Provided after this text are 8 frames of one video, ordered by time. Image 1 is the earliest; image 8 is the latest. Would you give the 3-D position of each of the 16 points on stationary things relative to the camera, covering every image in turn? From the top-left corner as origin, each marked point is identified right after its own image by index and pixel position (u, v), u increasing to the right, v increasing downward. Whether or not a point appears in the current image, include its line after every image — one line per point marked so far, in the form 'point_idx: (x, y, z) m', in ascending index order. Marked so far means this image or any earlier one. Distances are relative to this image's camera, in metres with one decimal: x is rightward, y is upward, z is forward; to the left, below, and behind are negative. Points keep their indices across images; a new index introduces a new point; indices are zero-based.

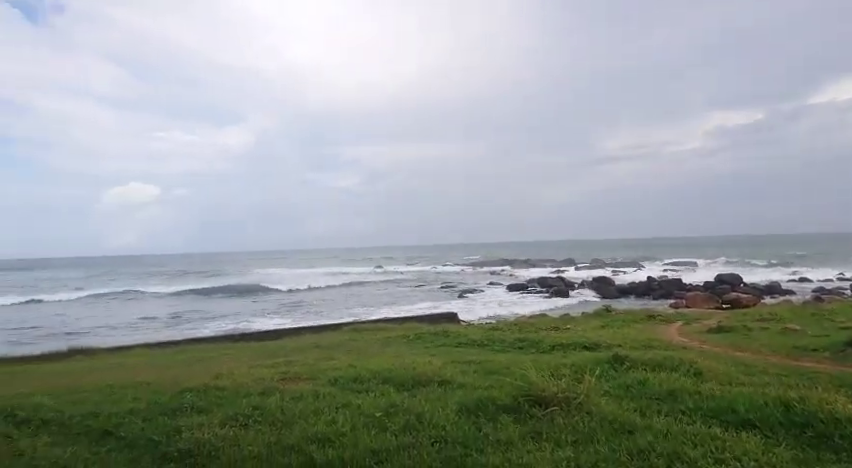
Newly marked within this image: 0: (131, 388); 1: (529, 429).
0: (-5.3, -2.8, +10.1) m
1: (+1.7, -3.2, +9.3) m
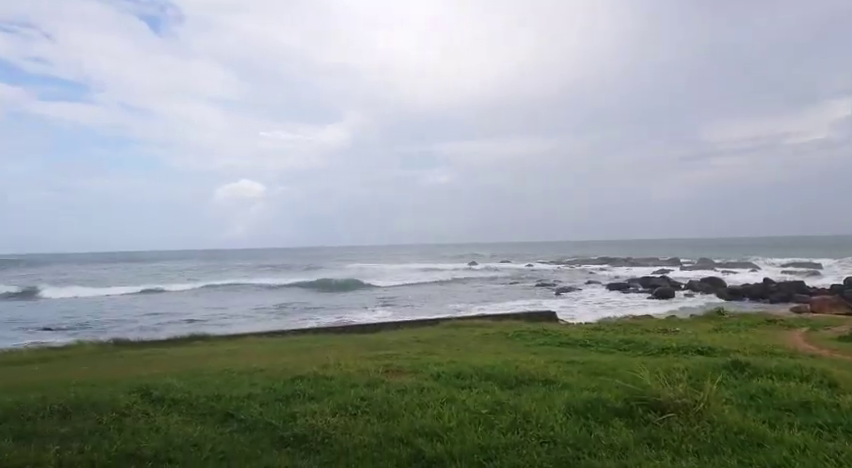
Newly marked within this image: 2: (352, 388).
0: (-3.4, -2.6, +10.6) m
1: (+3.4, -3.1, +8.8) m
2: (-1.3, -2.8, +10.0) m
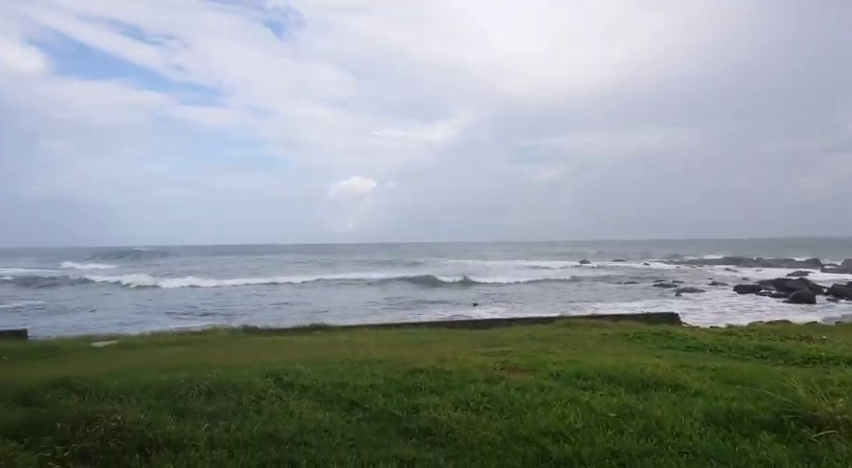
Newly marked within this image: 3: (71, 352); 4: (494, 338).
0: (-1.1, -2.5, +10.8) m
1: (+5.2, -3.0, +7.8) m
2: (+0.8, -2.6, +9.9) m
3: (-7.9, -2.6, +12.6) m
4: (+1.8, -2.7, +14.7) m
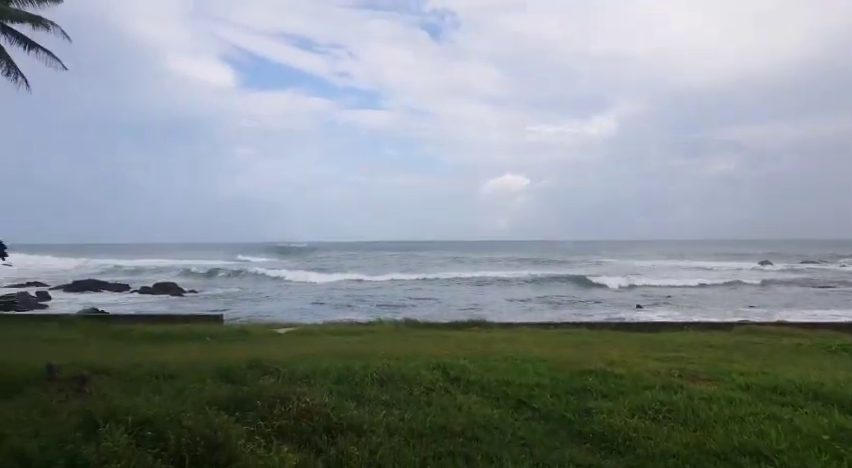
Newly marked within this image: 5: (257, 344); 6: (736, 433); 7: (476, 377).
0: (+2.0, -2.4, +10.5) m
1: (+7.4, -2.9, +6.0) m
2: (+3.6, -2.5, +9.1) m
3: (-4.1, -2.5, +13.9) m
4: (+5.7, -2.6, +13.5) m
5: (-3.8, -2.5, +12.7) m
6: (+4.2, -2.7, +7.6) m
7: (+0.8, -2.3, +9.2) m
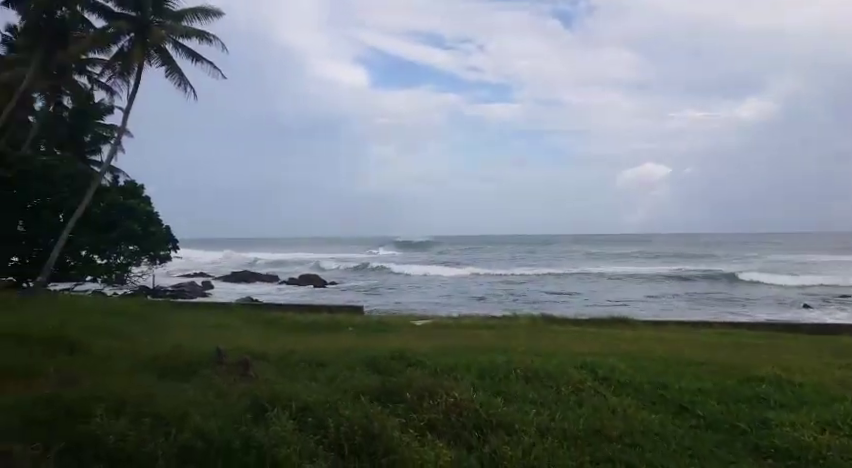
0: (+4.5, -2.2, +9.6) m
1: (+8.7, -2.8, +4.0) m
2: (+5.7, -2.3, +7.8) m
3: (-0.7, -2.4, +14.2) m
4: (+8.8, -2.4, +11.6) m
5: (-0.7, -2.3, +13.0) m
6: (+6.0, -2.5, +6.2) m
7: (+3.0, -2.2, +8.5) m
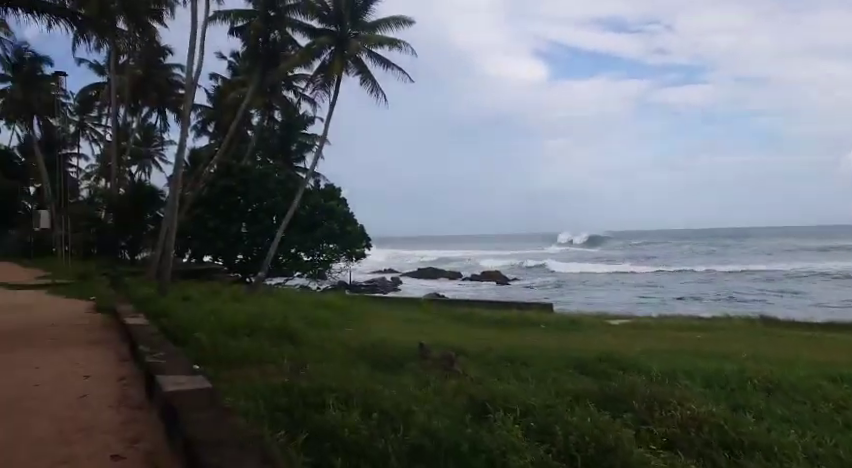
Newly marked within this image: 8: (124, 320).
0: (+7.5, -2.0, +7.3) m
1: (+9.9, -2.5, +0.7) m
2: (+8.1, -2.1, +5.3) m
3: (+3.9, -2.2, +13.3) m
4: (+12.2, -2.0, +8.0) m
5: (+3.6, -2.2, +12.1) m
6: (+7.9, -2.3, +3.6) m
7: (+5.8, -2.0, +6.7) m
8: (-4.9, -1.4, +9.2) m
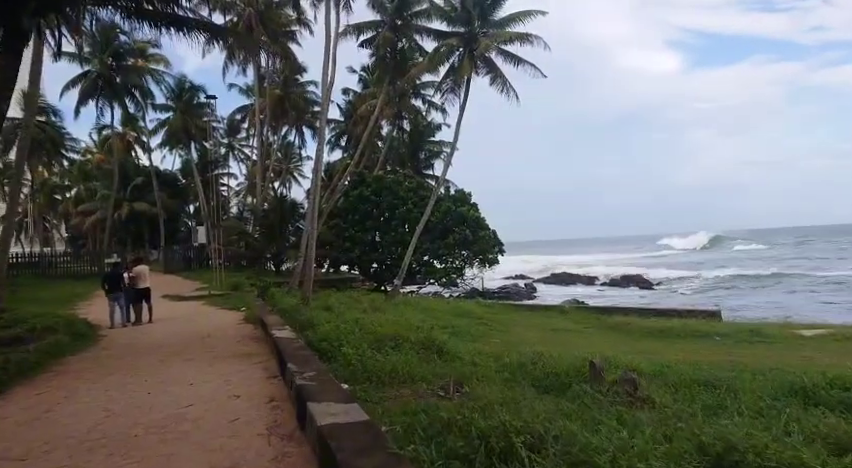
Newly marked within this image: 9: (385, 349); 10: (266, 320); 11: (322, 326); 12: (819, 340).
0: (+9.2, -1.7, +4.5) m
1: (+10.1, -2.1, -2.4) m
2: (+9.4, -1.8, +2.4) m
3: (+7.1, -2.1, +11.2) m
4: (+14.0, -1.6, +4.1) m
5: (+6.5, -2.1, +10.1) m
6: (+8.9, -2.0, +0.9) m
7: (+7.4, -1.8, +4.3) m
8: (-2.5, -1.6, +9.1) m
9: (-0.6, -1.7, +8.1) m
10: (-3.1, -1.7, +11.0) m
11: (-1.9, -1.7, +10.0) m
12: (+7.7, -2.1, +11.0) m
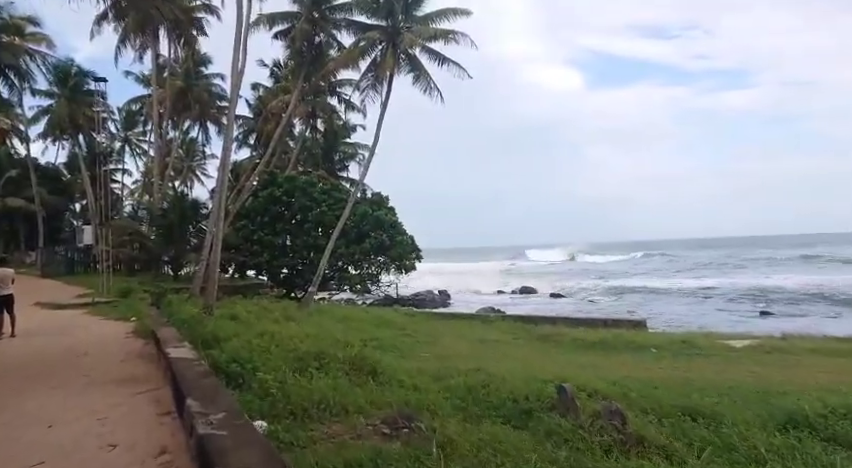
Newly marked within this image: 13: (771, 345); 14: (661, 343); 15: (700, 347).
0: (+8.8, -1.9, +4.8) m
1: (+10.8, -2.2, -2.0) m
2: (+9.4, -1.9, +2.7) m
3: (+5.7, -2.3, +11.0) m
4: (+13.6, -1.8, +5.2) m
5: (+5.3, -2.2, +9.8) m
6: (+9.1, -2.1, +1.1) m
7: (+7.1, -1.9, +4.3) m
8: (-3.4, -1.5, +7.4) m
9: (-1.4, -1.7, +6.8) m
10: (-4.4, -1.6, +9.2) m
11: (-3.0, -1.6, +8.5) m
12: (+6.3, -2.3, +10.9) m
13: (+7.1, -2.3, +11.6) m
14: (+5.0, -2.3, +12.0) m
15: (+5.6, -2.3, +11.5) m
